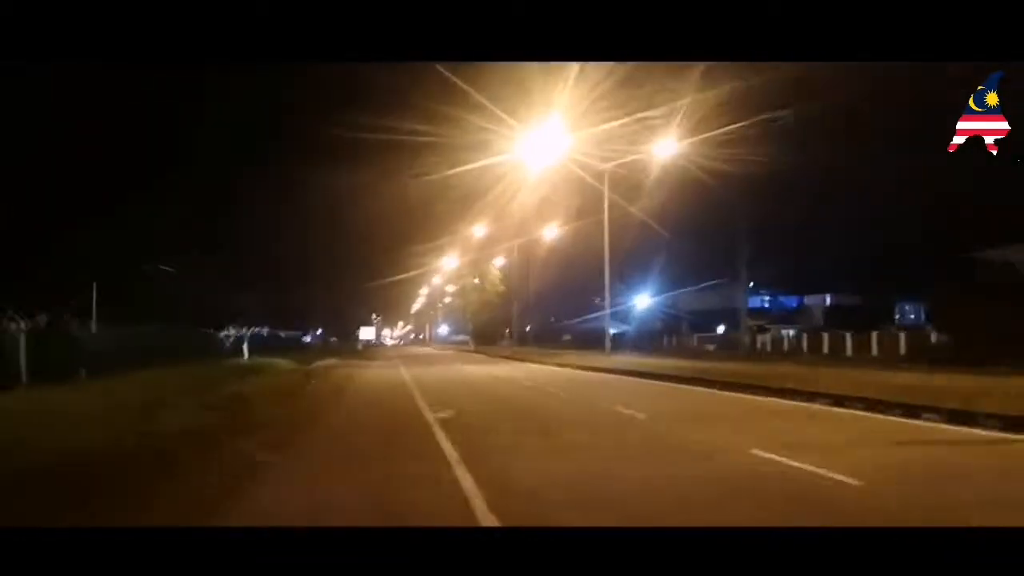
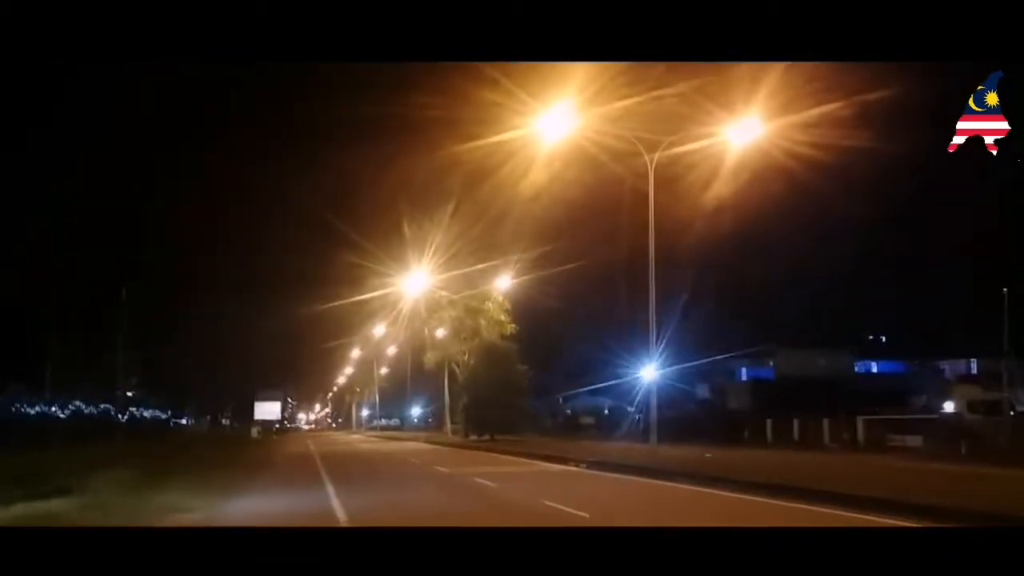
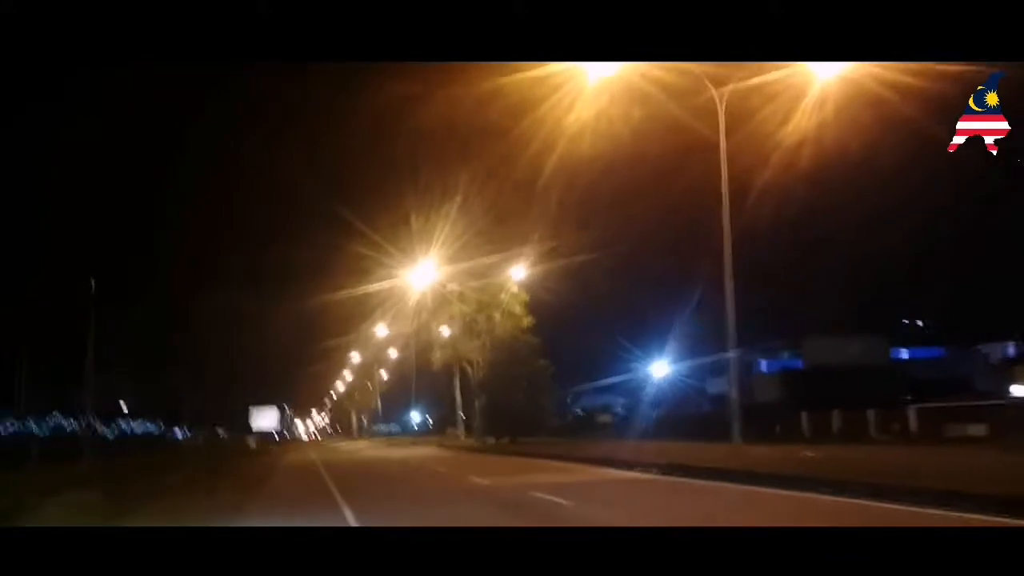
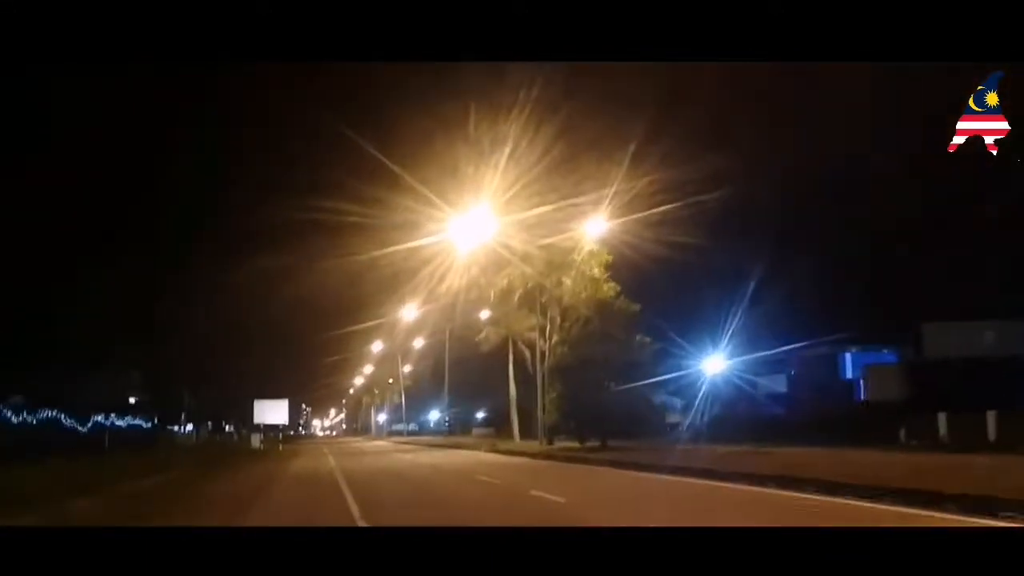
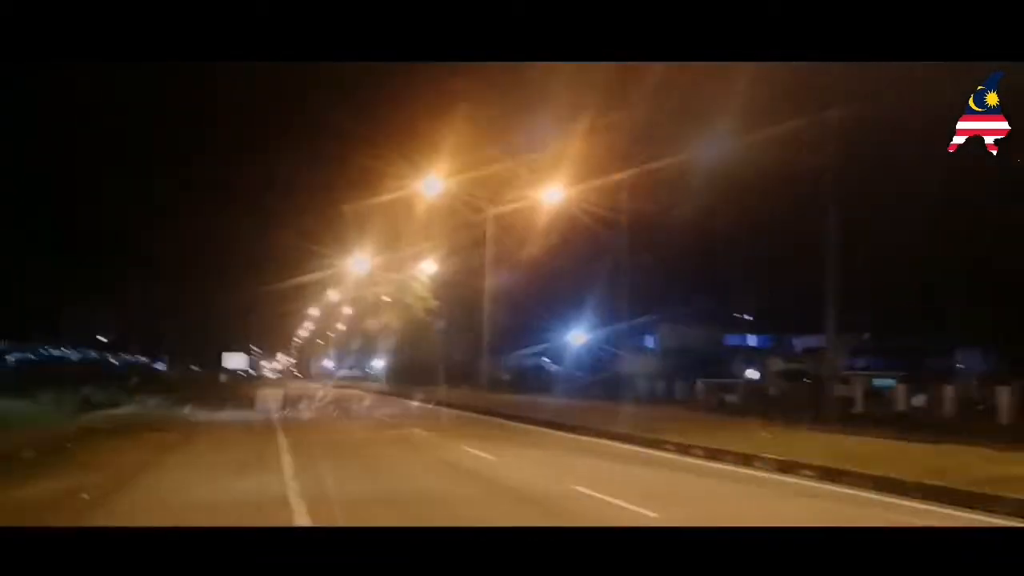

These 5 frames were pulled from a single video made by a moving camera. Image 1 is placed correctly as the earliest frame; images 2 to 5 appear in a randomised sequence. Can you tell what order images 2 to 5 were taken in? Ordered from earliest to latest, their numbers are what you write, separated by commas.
5, 2, 3, 4
